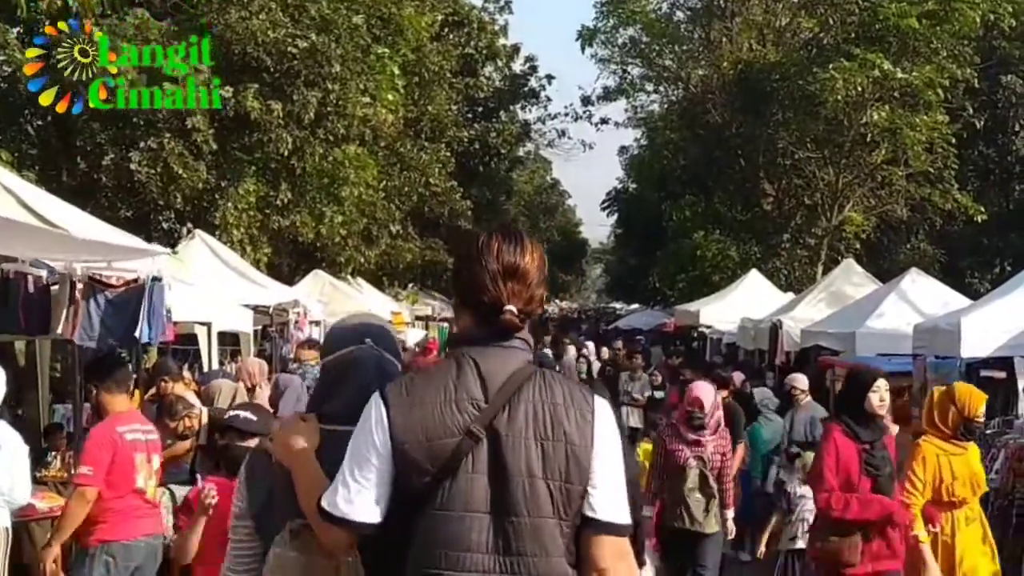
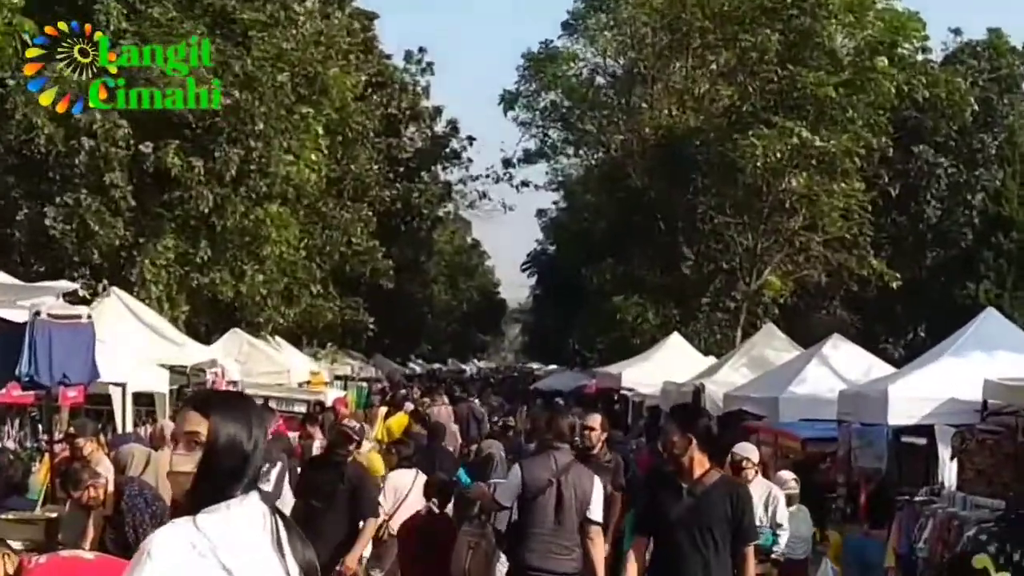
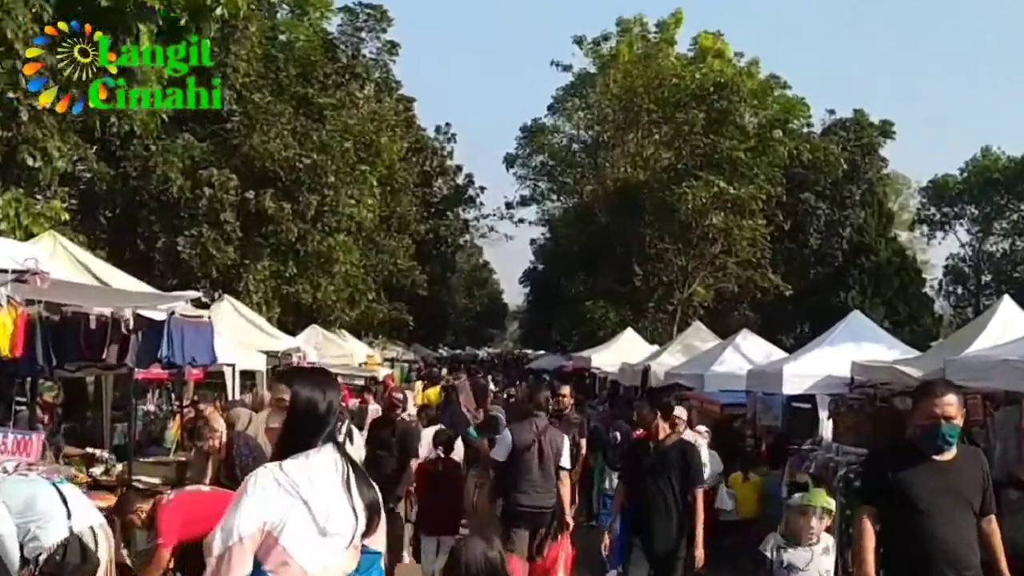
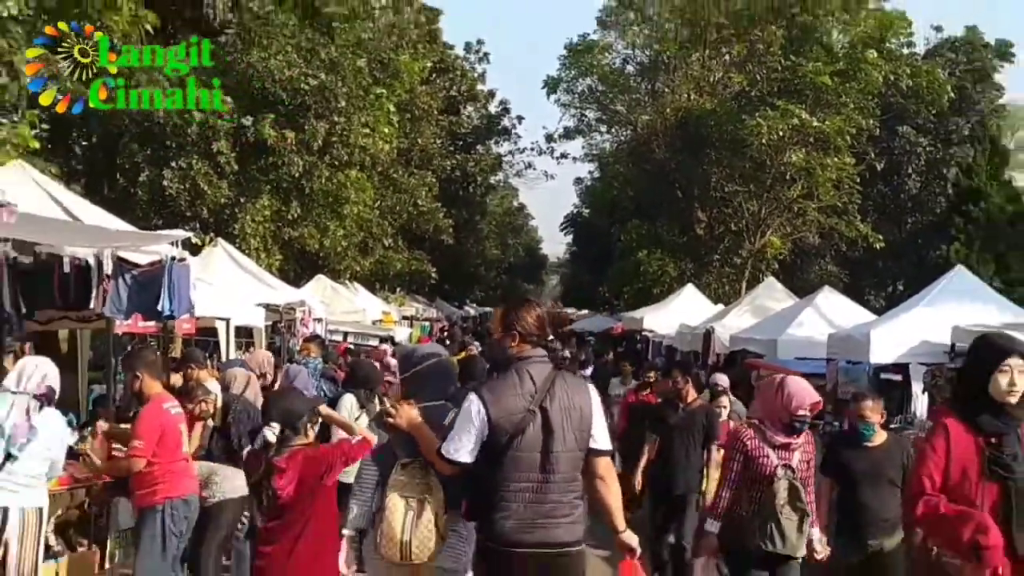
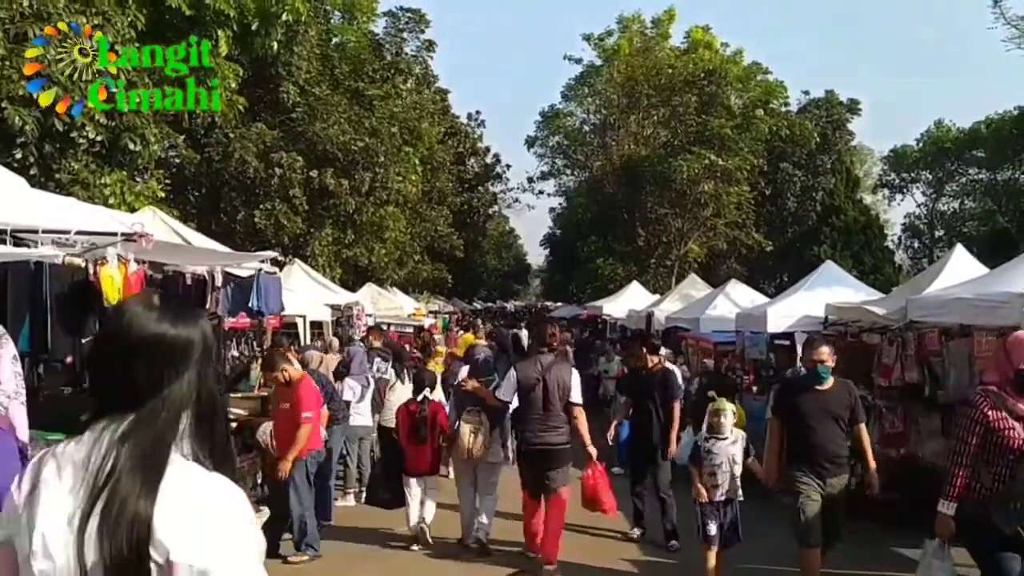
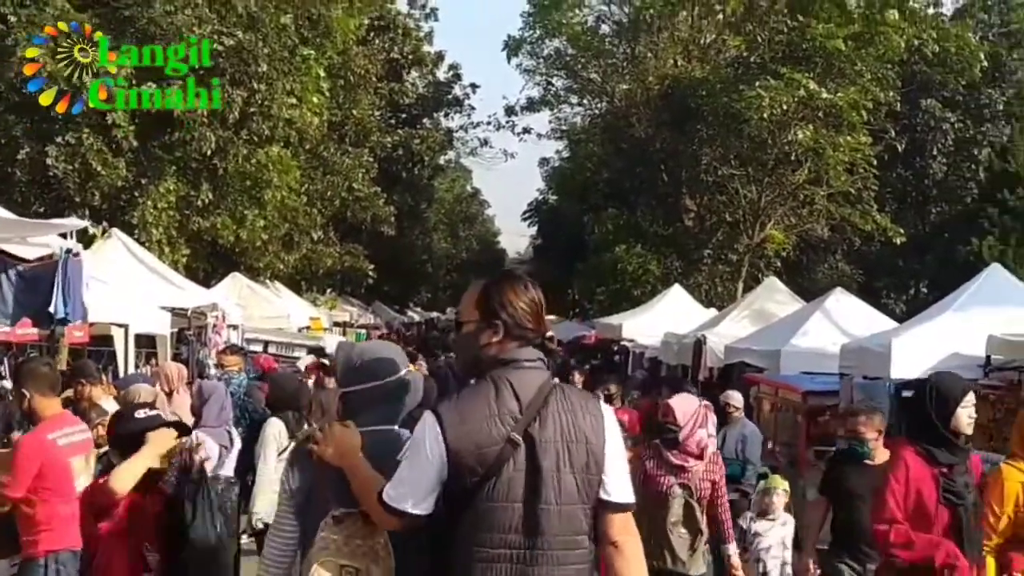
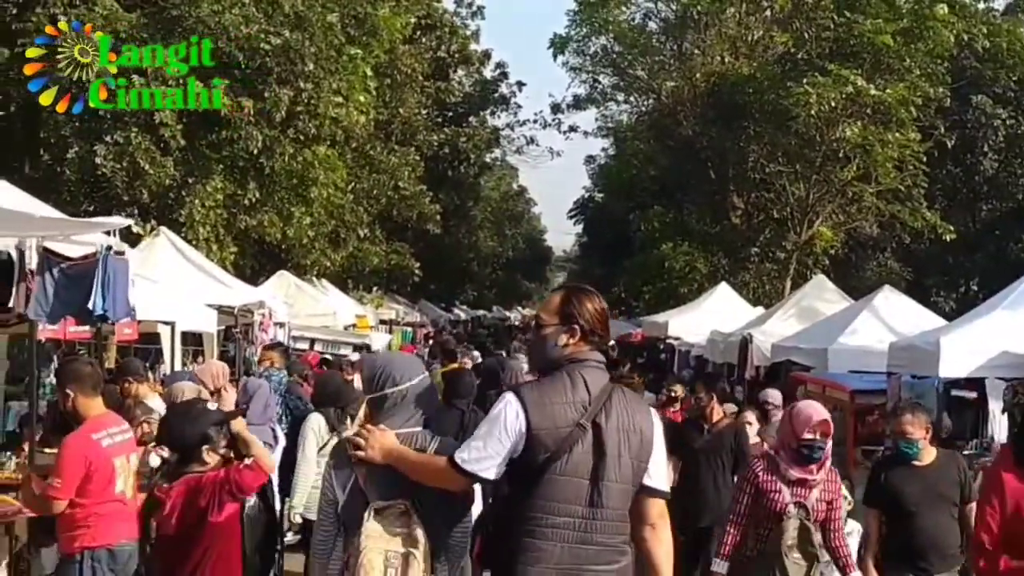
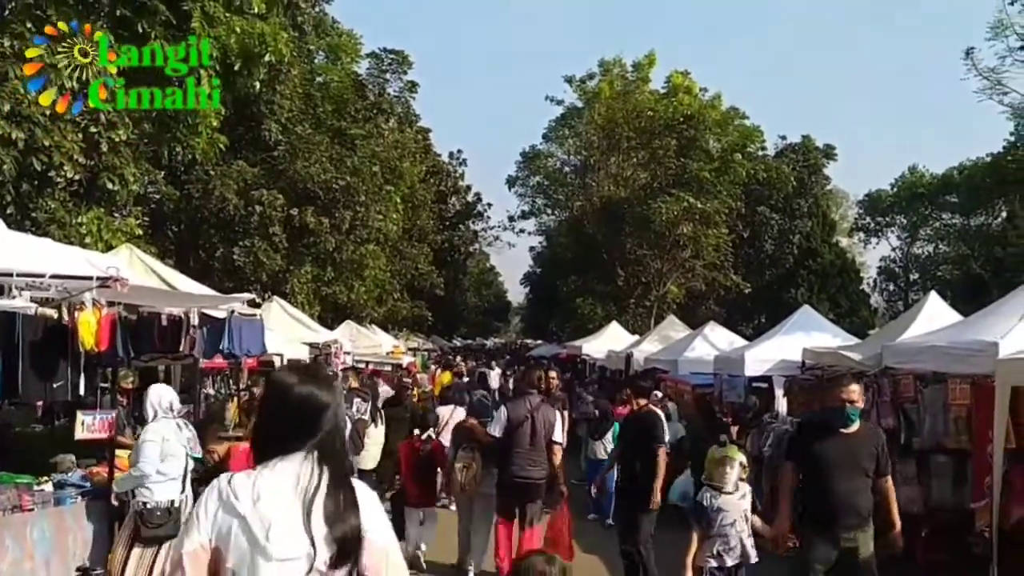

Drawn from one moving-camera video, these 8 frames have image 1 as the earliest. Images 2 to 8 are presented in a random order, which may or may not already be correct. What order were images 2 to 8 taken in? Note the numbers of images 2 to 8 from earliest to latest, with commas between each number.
6, 7, 4, 5, 8, 3, 2
